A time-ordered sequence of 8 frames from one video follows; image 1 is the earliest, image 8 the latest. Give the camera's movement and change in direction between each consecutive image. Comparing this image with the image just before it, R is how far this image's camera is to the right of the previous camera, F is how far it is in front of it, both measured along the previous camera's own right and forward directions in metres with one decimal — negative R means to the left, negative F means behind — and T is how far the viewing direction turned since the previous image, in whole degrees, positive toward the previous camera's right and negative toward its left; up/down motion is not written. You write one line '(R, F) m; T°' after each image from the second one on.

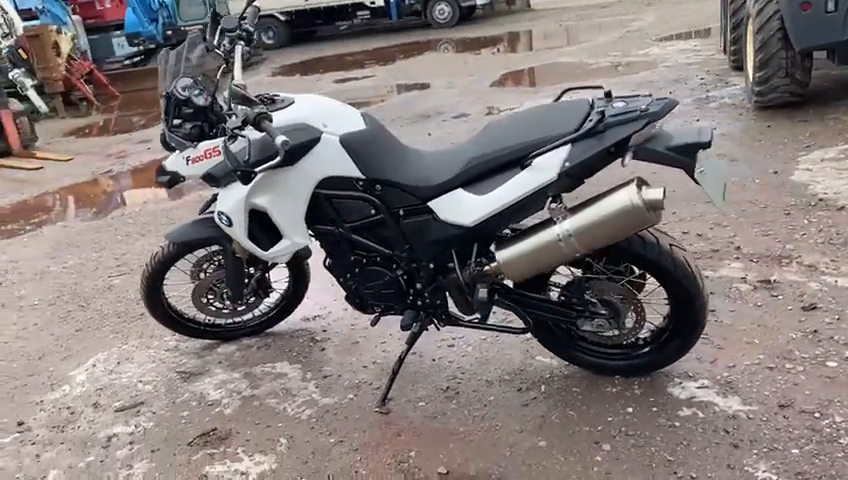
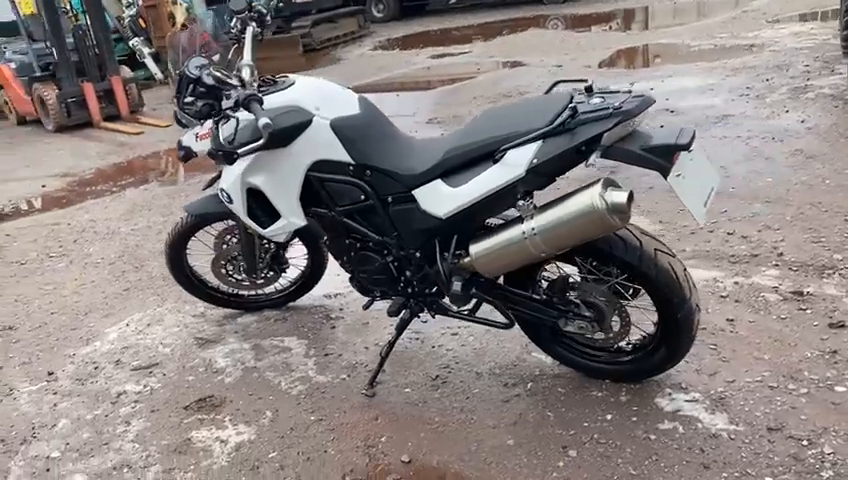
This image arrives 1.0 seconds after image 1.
(+0.5, 0.0) m; -9°
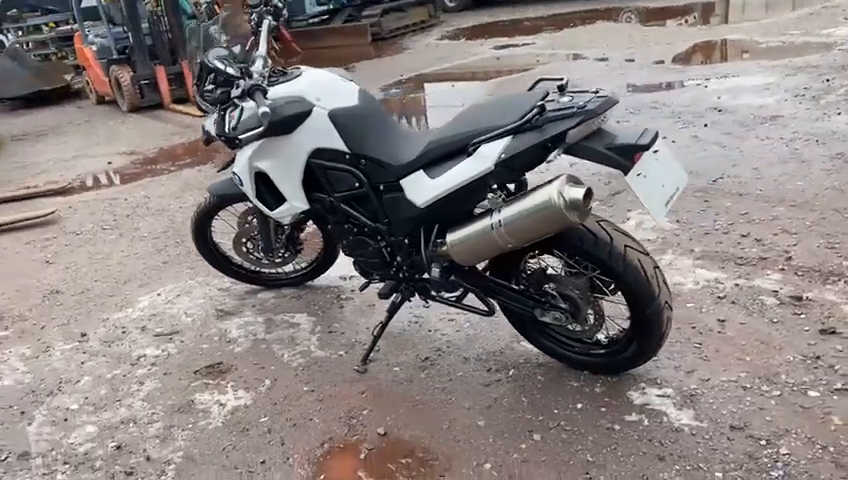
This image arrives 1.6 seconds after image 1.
(+0.3, -0.1) m; -6°
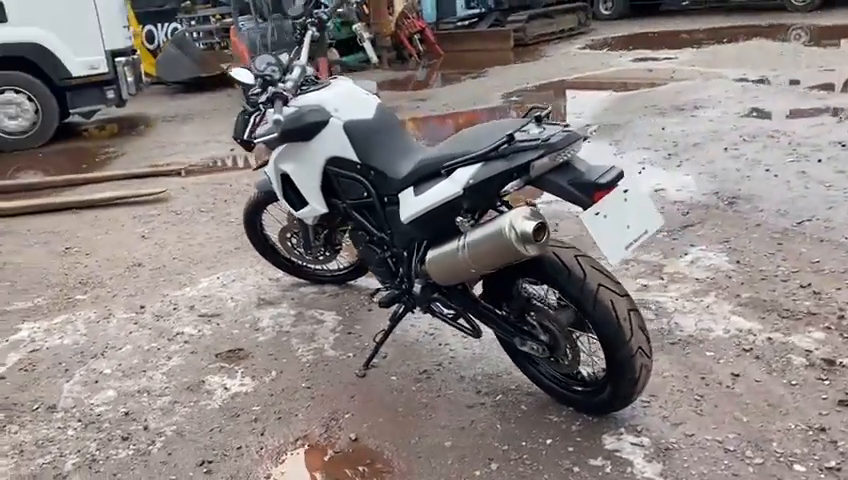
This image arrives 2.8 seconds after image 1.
(+0.6, 0.0) m; -11°
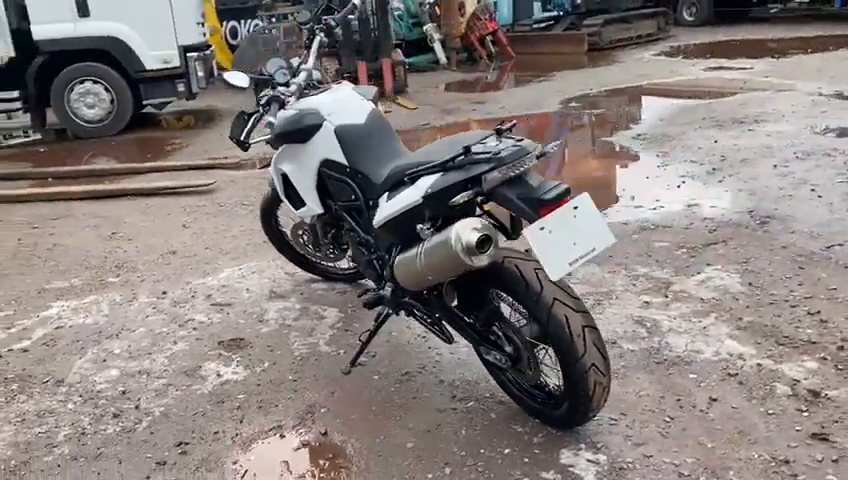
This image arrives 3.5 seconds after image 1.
(+0.4, 0.0) m; -6°
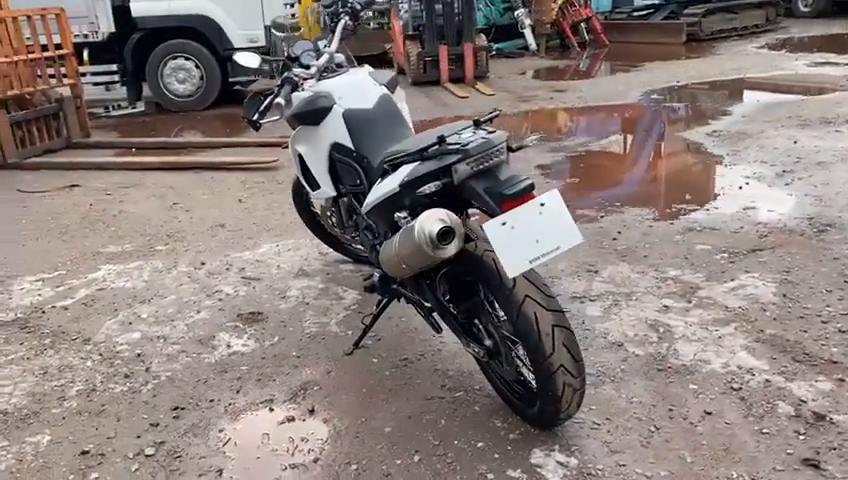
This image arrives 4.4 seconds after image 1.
(+0.4, 0.0) m; -7°
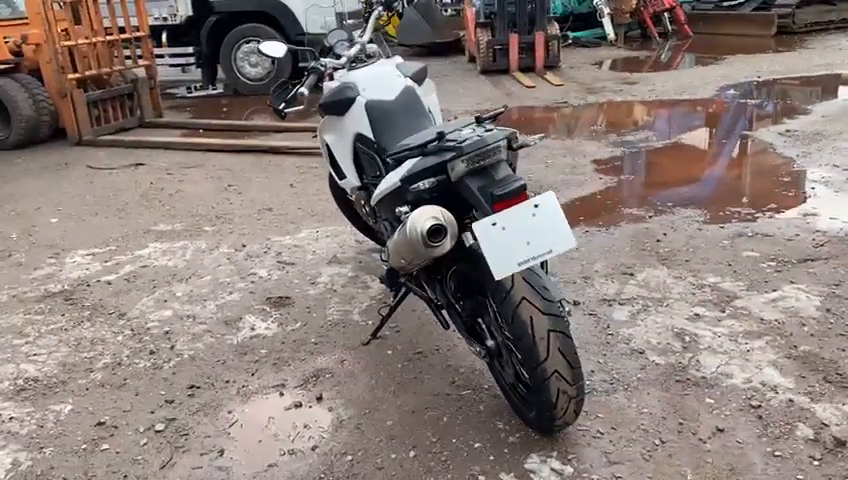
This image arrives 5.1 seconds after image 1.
(+0.3, 0.0) m; -6°
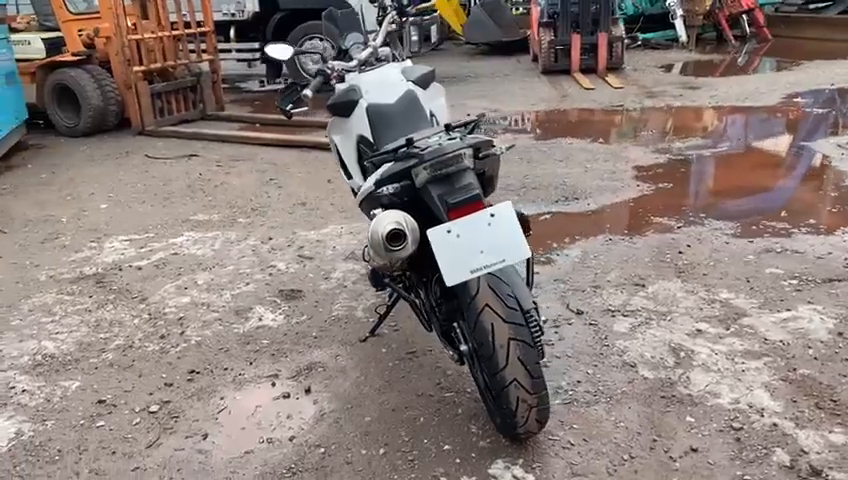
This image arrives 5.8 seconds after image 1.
(+0.3, 0.0) m; -6°
